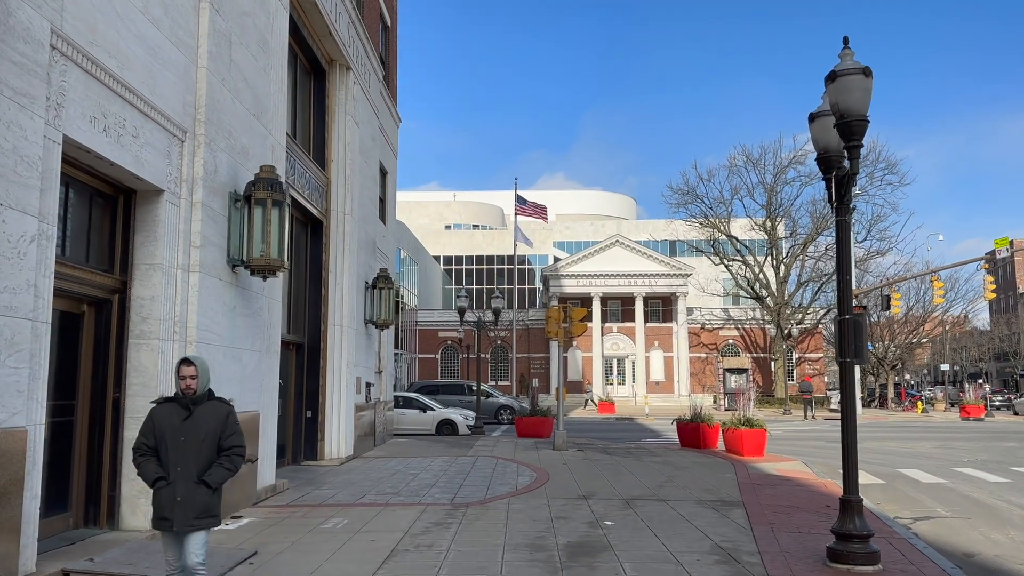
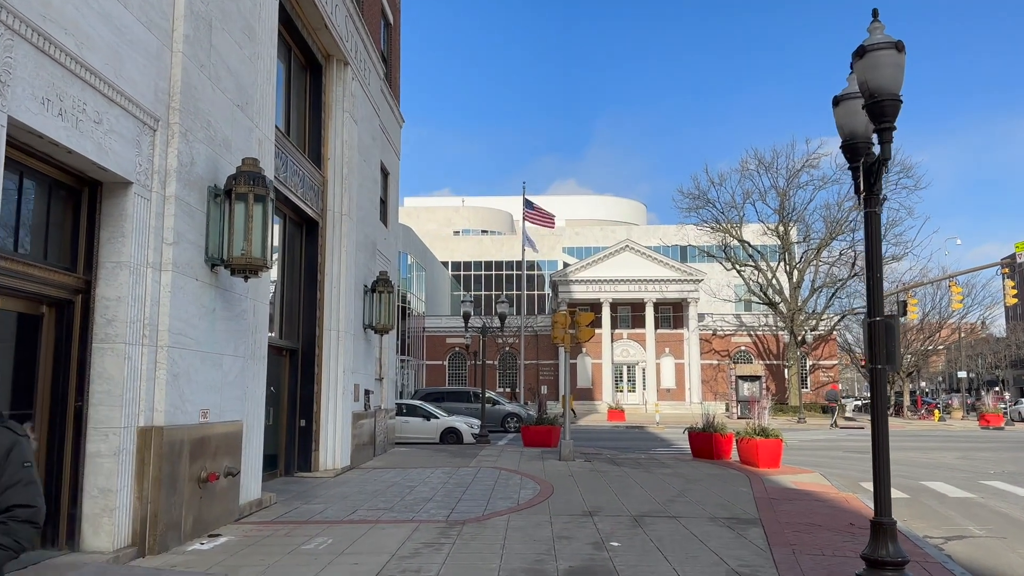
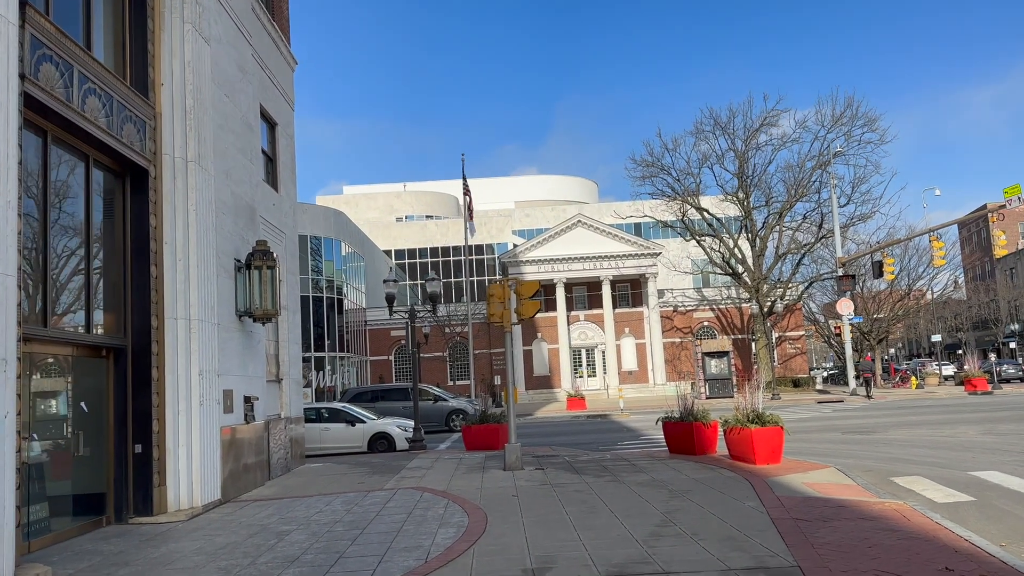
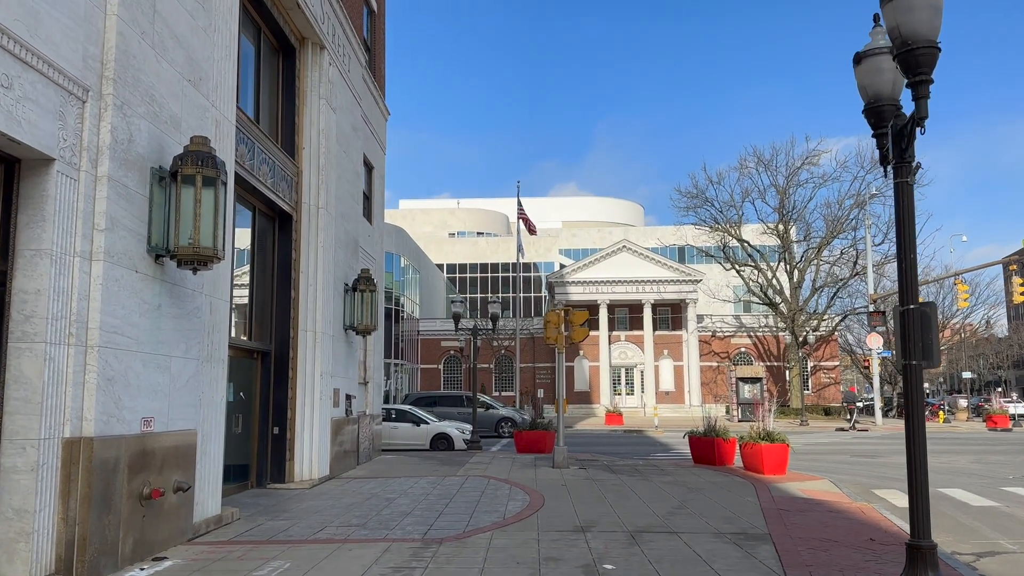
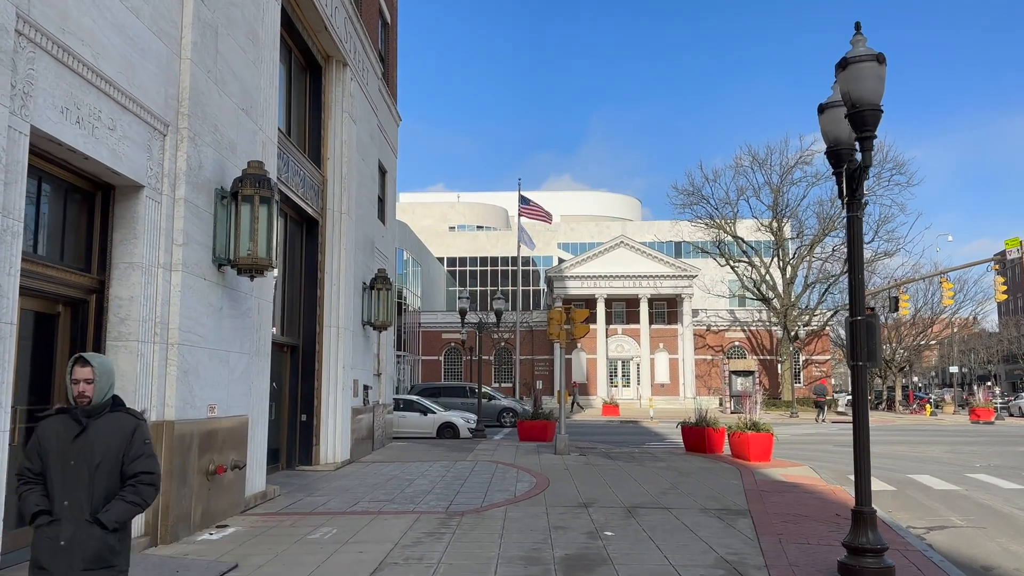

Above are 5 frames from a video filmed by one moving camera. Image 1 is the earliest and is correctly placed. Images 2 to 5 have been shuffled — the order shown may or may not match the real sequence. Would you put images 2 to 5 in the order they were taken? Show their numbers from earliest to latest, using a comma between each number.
5, 2, 4, 3
